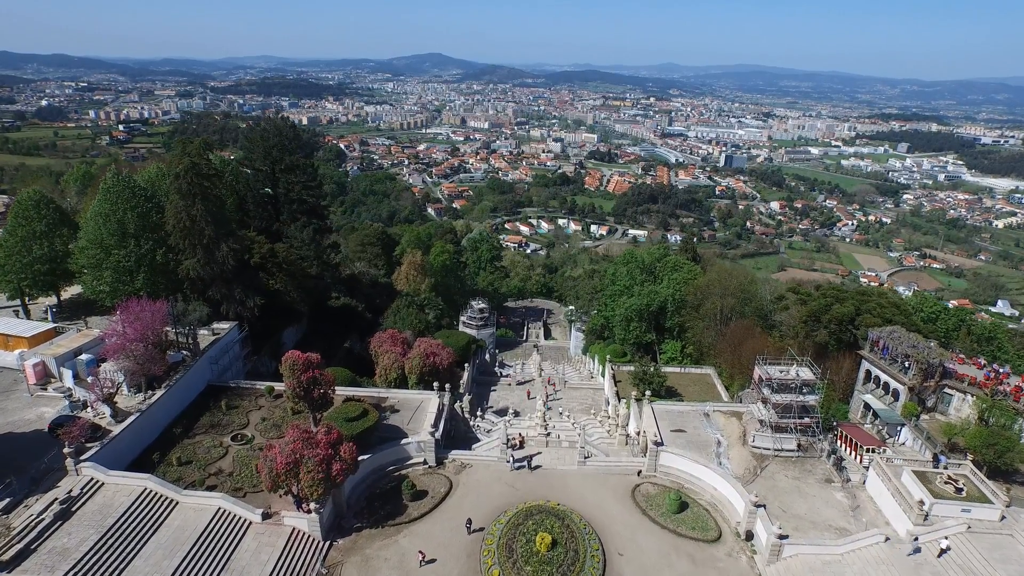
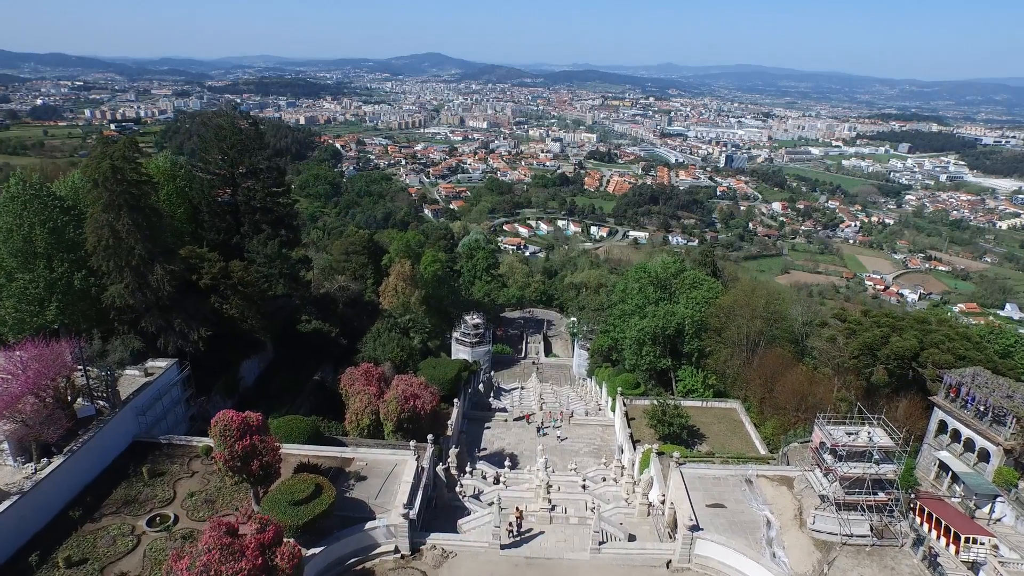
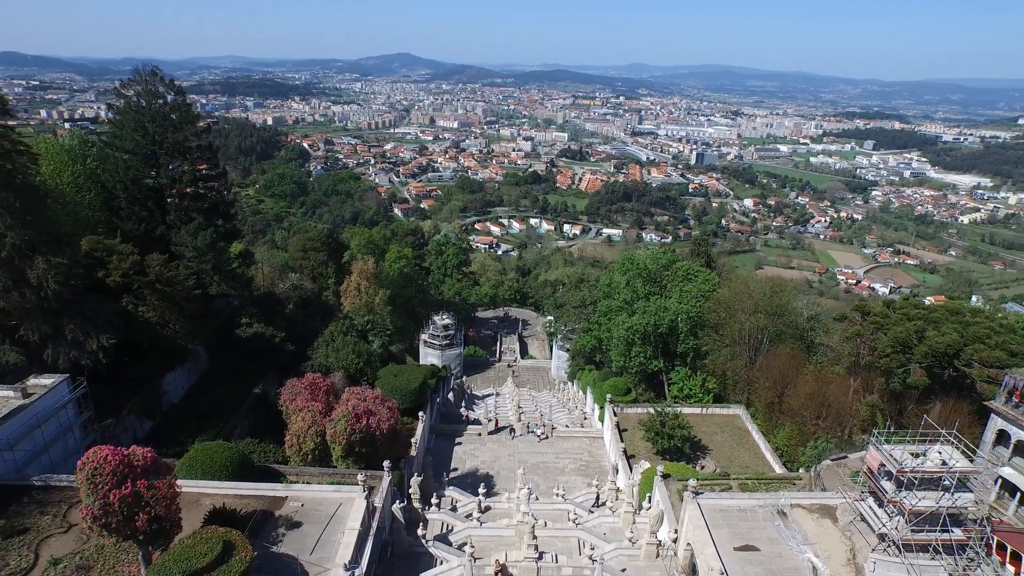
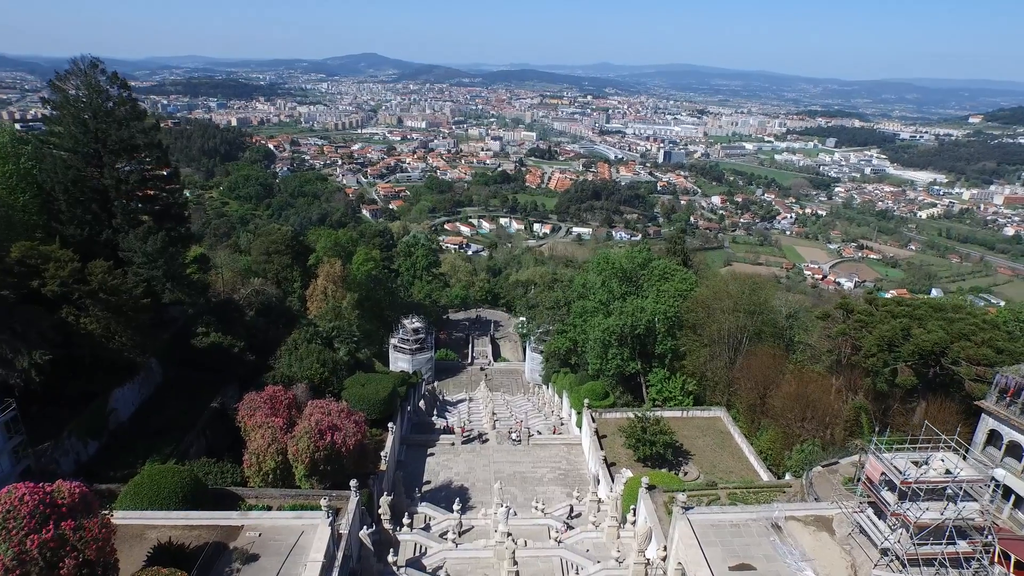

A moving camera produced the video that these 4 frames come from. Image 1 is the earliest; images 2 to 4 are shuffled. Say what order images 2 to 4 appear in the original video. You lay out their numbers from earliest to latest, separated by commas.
2, 3, 4
